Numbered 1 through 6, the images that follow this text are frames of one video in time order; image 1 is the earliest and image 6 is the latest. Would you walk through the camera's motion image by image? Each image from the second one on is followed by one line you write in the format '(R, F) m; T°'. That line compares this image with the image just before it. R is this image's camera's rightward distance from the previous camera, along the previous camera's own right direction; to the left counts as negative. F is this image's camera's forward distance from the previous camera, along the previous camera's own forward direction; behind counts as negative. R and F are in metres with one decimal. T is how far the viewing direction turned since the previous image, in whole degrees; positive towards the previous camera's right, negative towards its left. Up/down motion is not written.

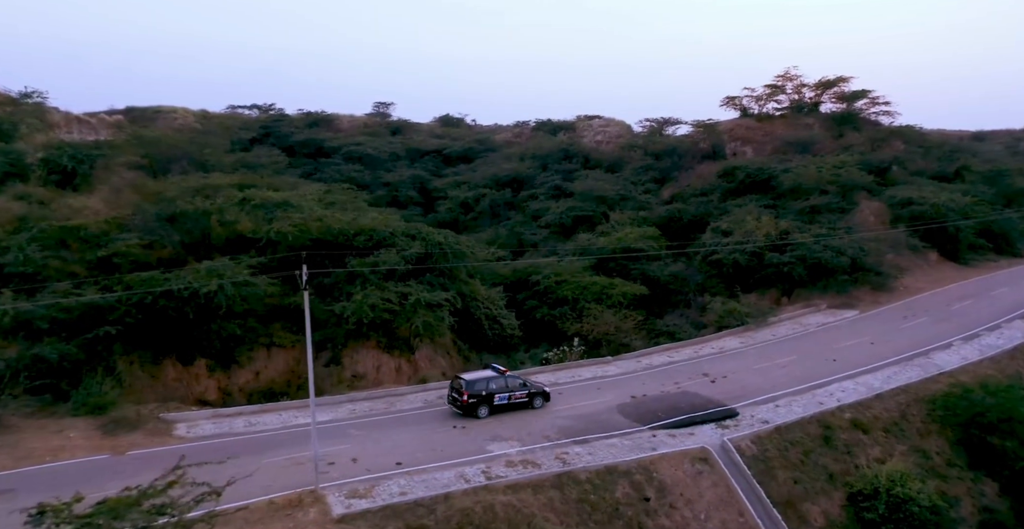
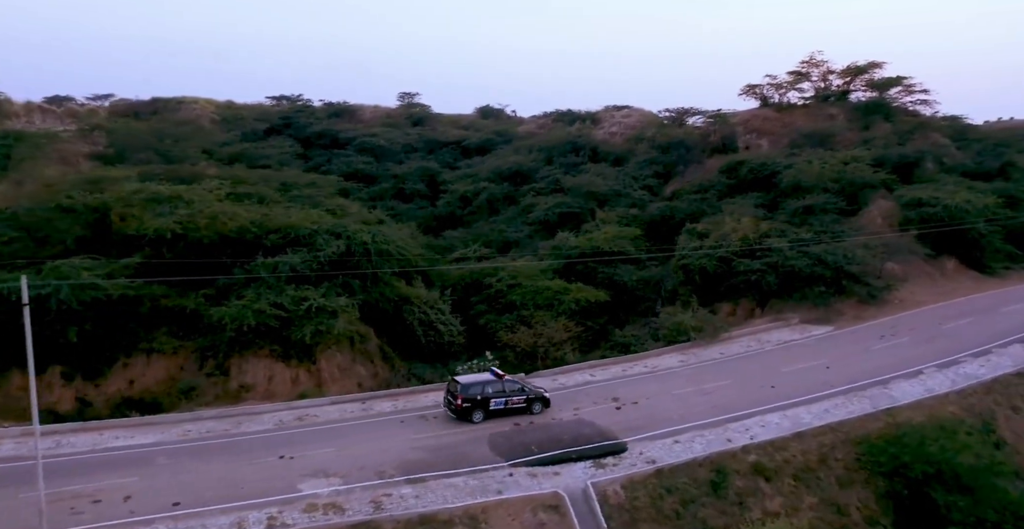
(+4.4, +1.9) m; -4°
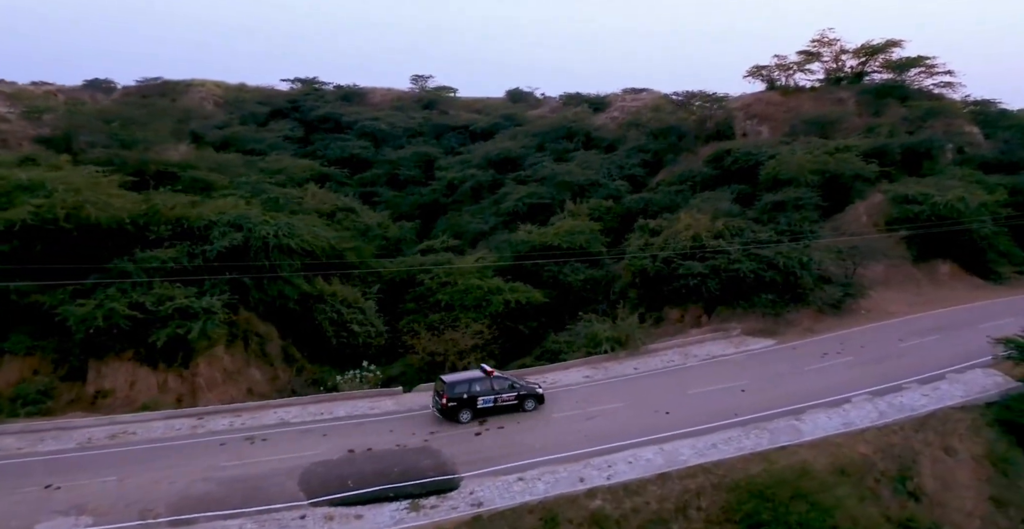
(+4.4, +2.0) m; -3°
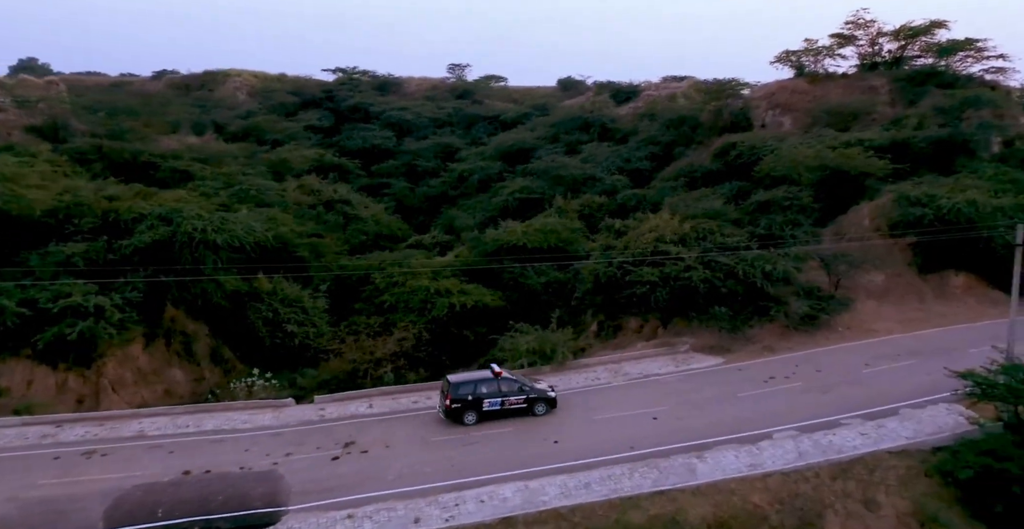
(+4.2, +1.6) m; -5°
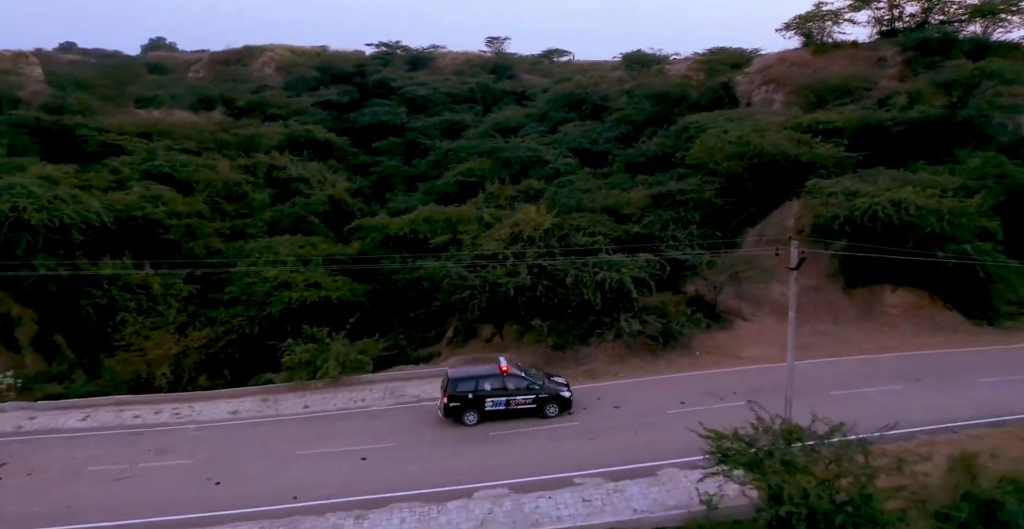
(+8.0, +3.0) m; -7°
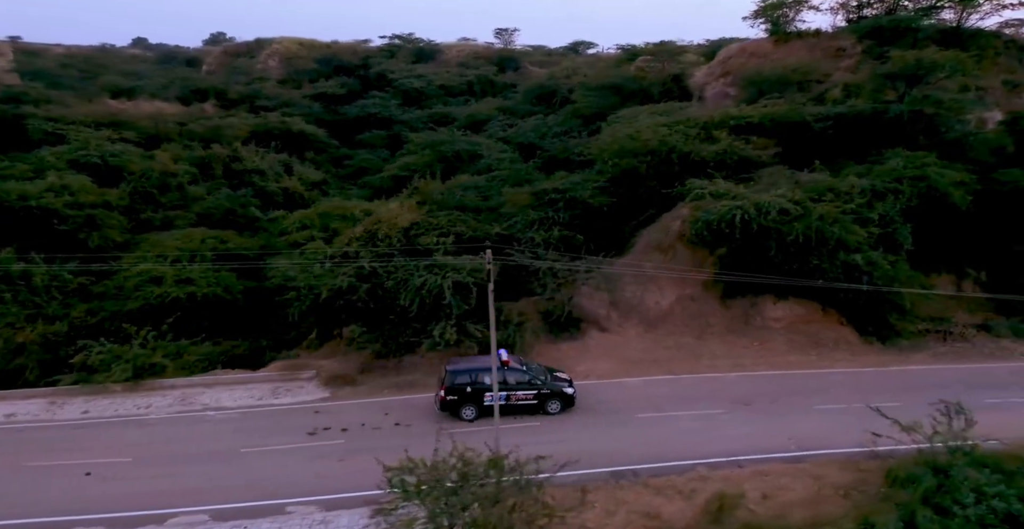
(+5.7, +1.3) m; -3°
